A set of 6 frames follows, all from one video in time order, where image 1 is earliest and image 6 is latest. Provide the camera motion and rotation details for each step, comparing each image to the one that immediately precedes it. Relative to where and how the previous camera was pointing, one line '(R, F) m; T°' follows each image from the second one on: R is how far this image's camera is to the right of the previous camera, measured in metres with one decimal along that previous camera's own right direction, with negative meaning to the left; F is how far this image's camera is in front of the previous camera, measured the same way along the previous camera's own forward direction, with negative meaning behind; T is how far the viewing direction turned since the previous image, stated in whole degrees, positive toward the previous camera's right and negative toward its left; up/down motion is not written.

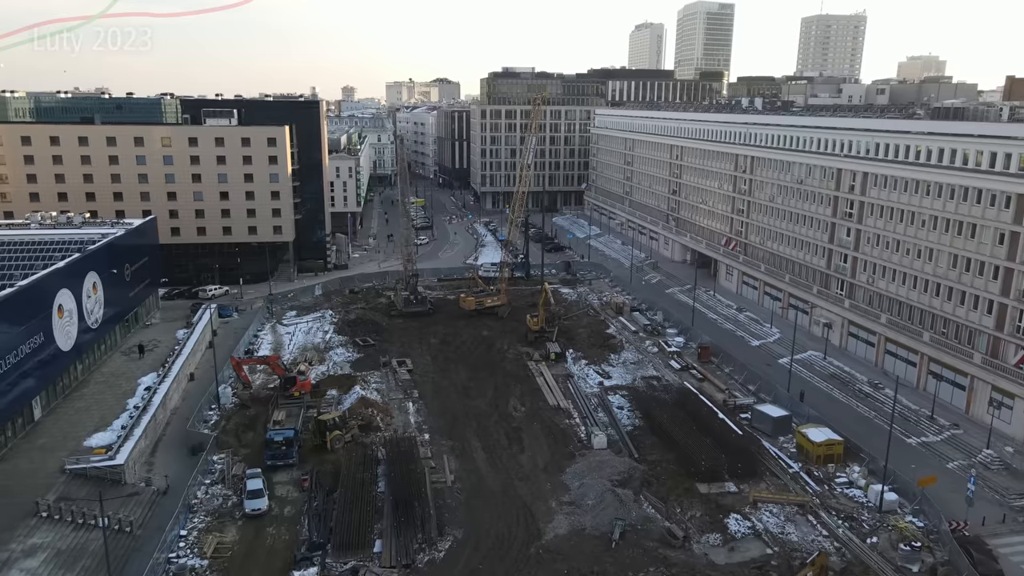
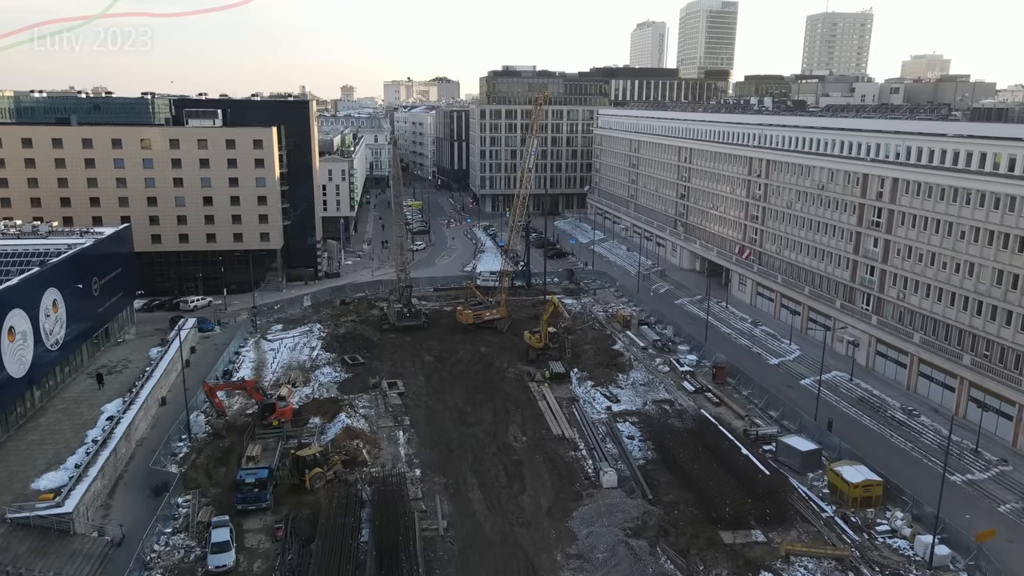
(0.0, +4.4) m; 0°
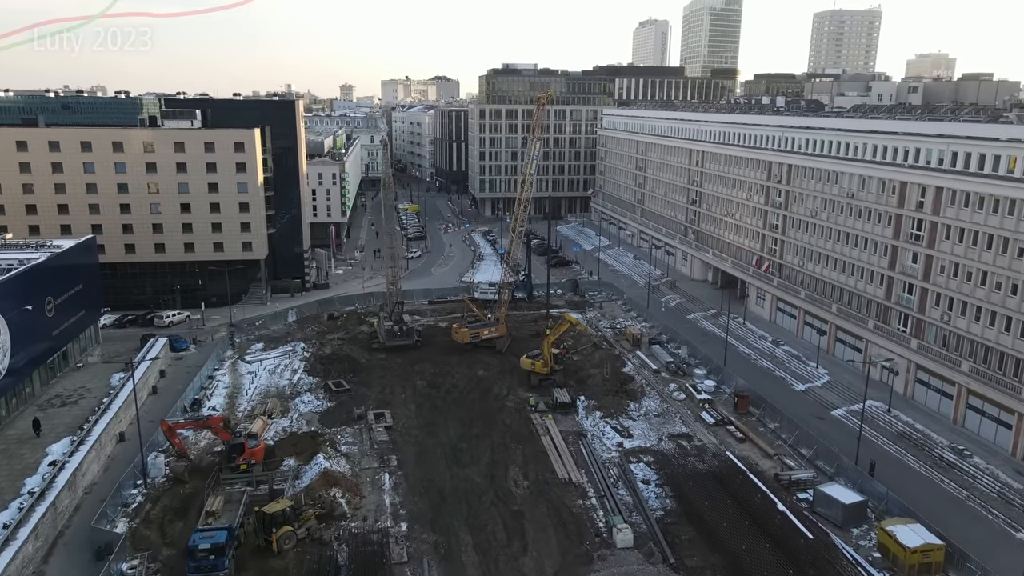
(0.0, +5.3) m; 0°
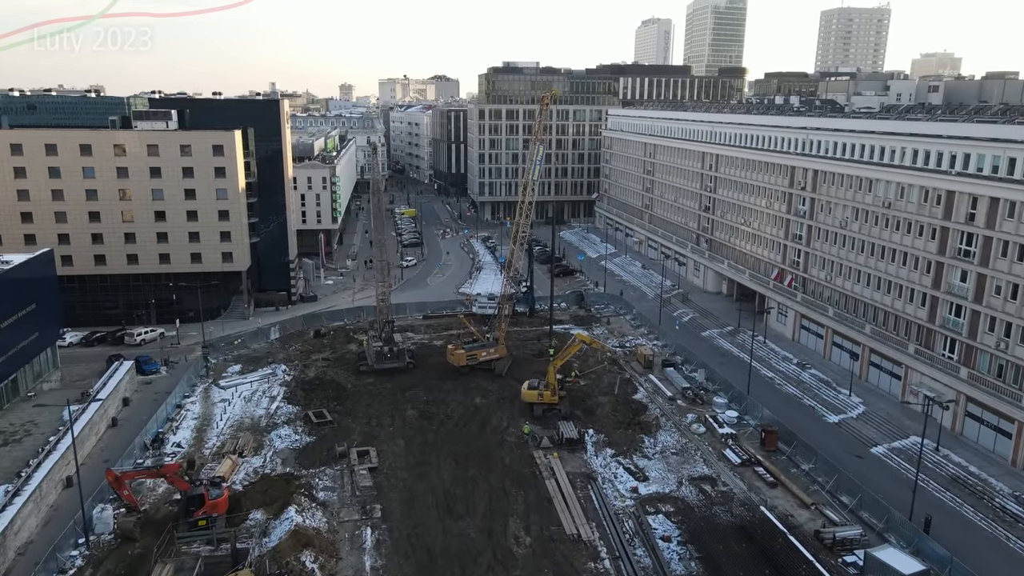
(0.0, +5.3) m; 0°
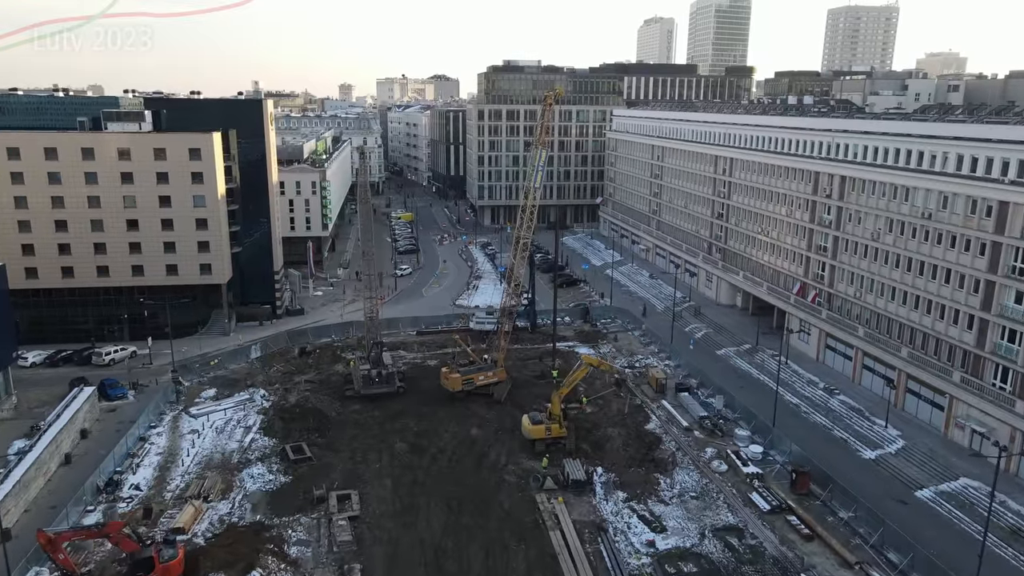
(+0.1, +4.8) m; 0°
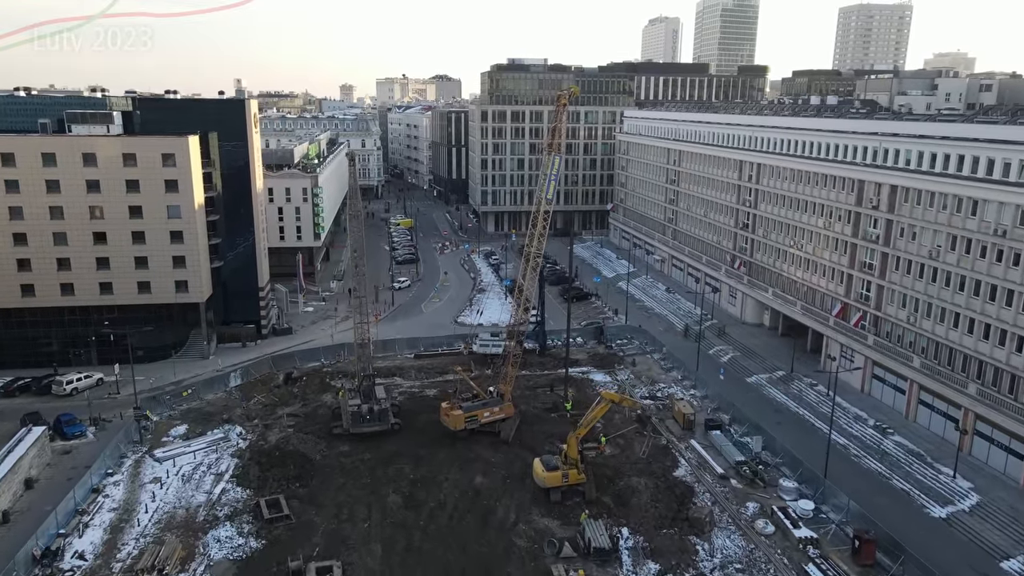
(-0.4, +6.0) m; 0°
